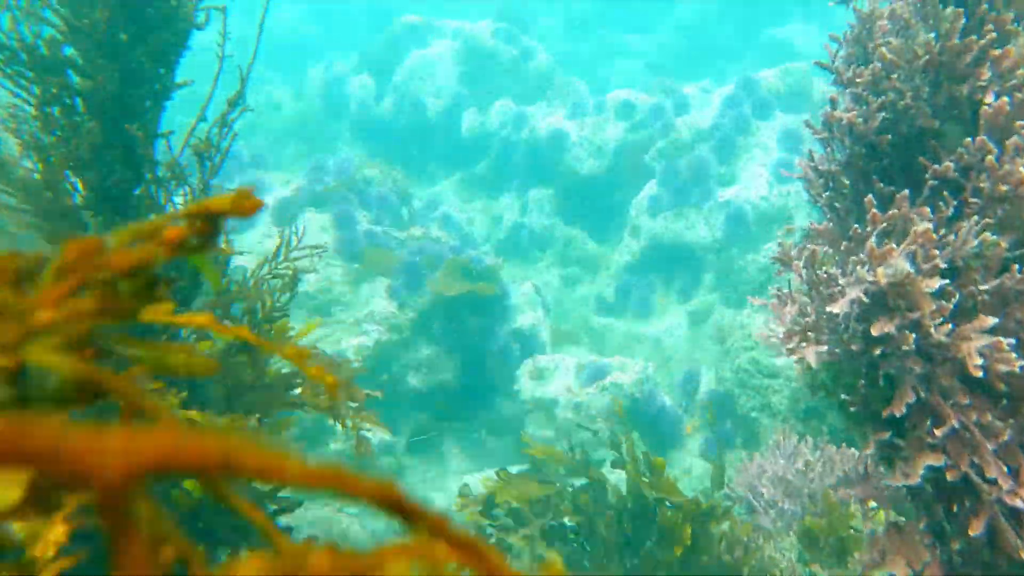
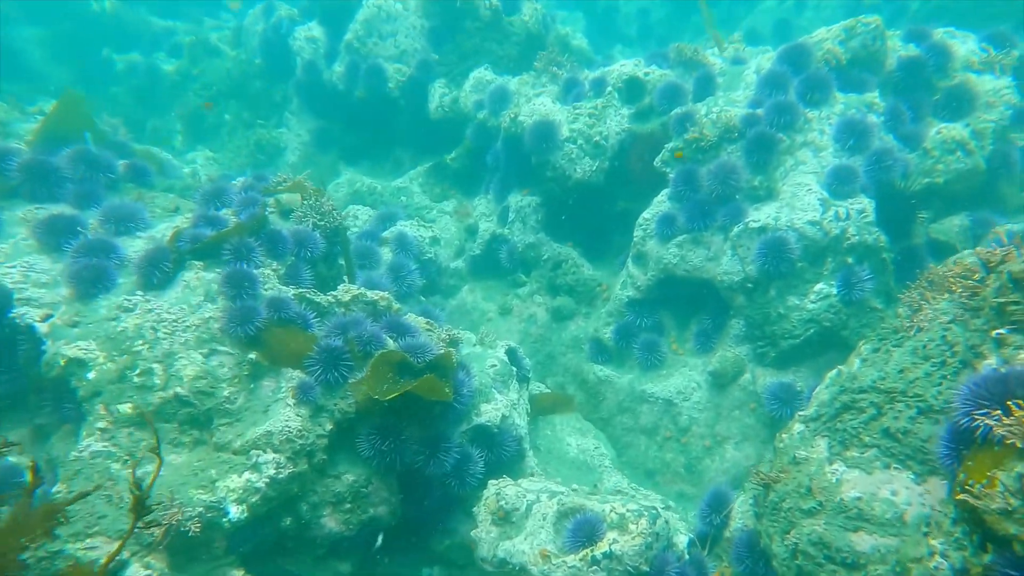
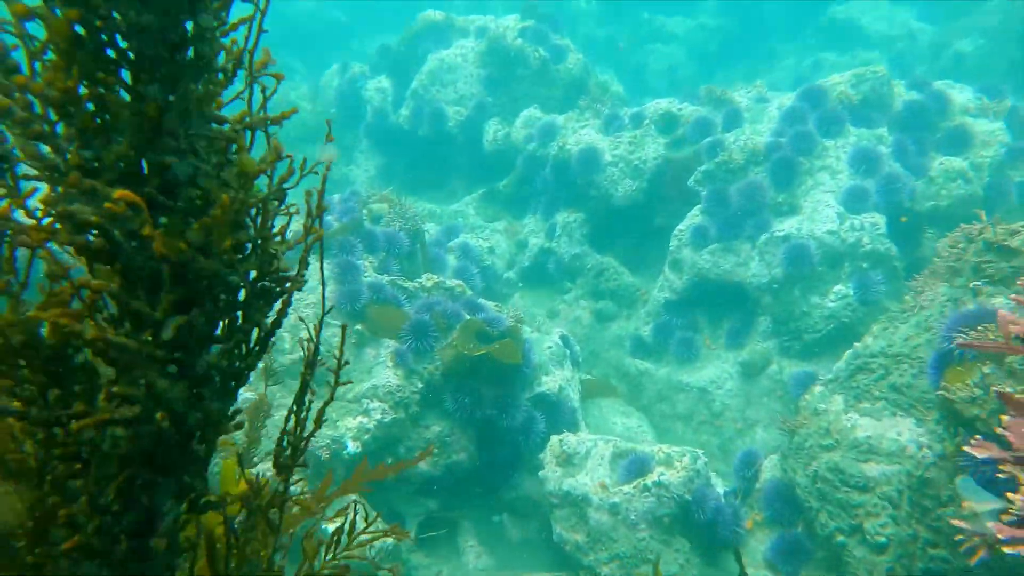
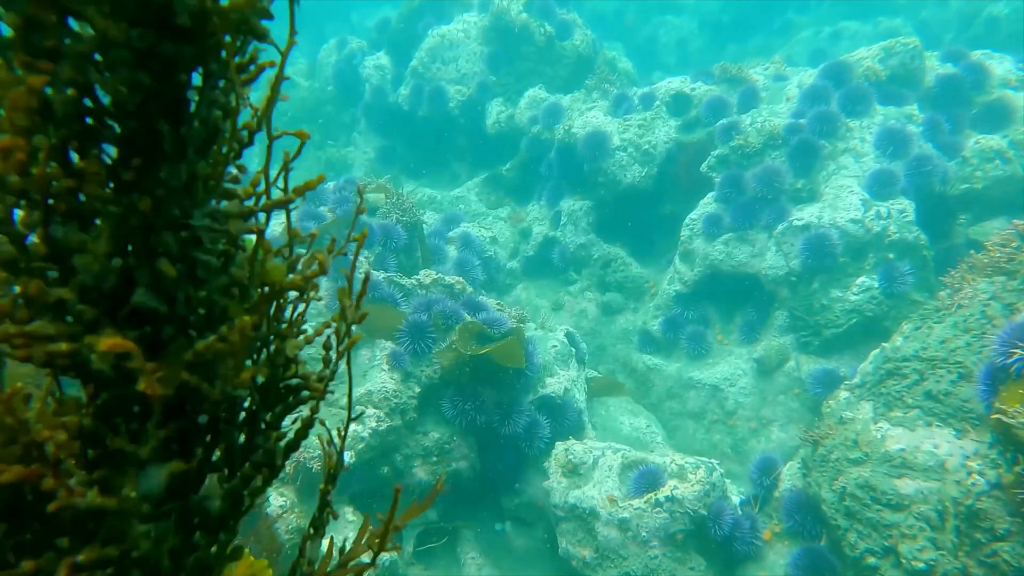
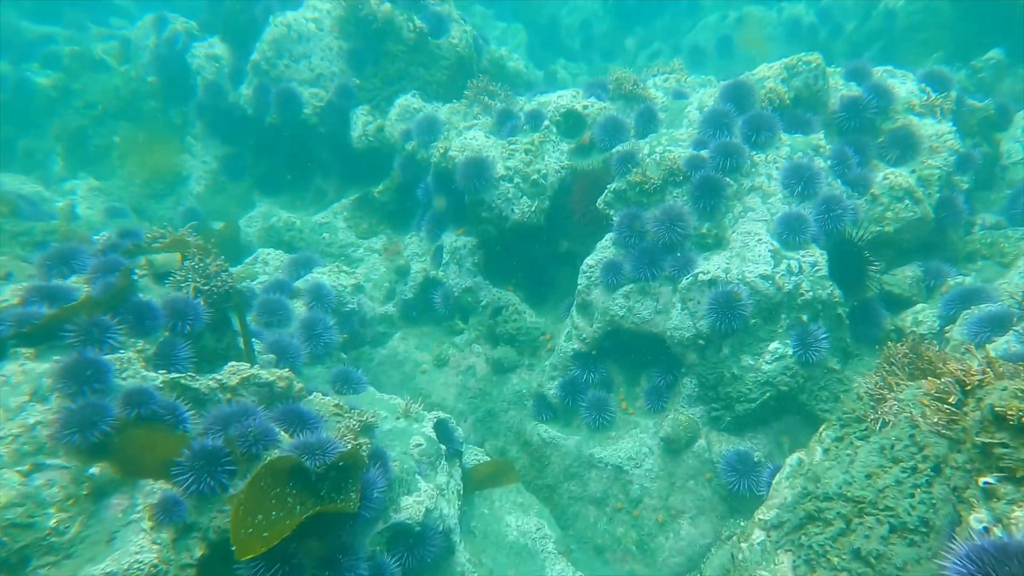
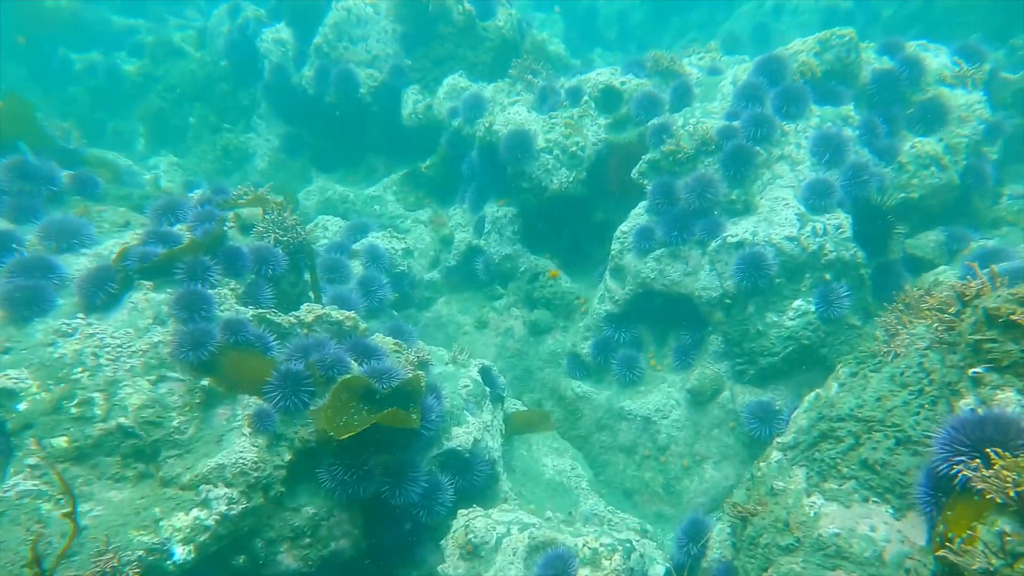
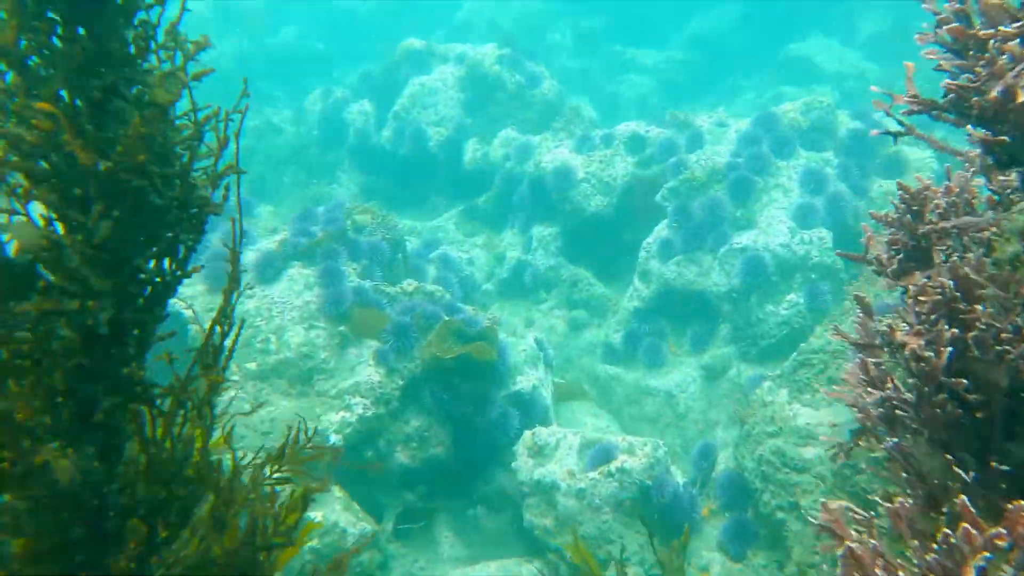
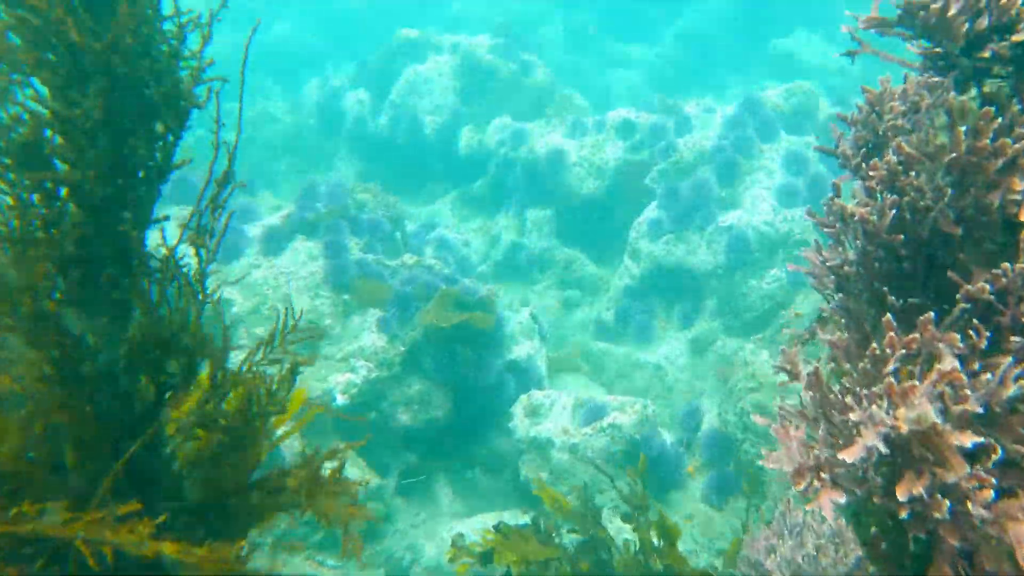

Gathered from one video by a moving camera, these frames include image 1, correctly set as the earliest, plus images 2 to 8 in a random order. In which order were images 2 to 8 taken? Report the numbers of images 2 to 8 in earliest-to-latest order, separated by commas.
8, 7, 3, 4, 2, 6, 5
